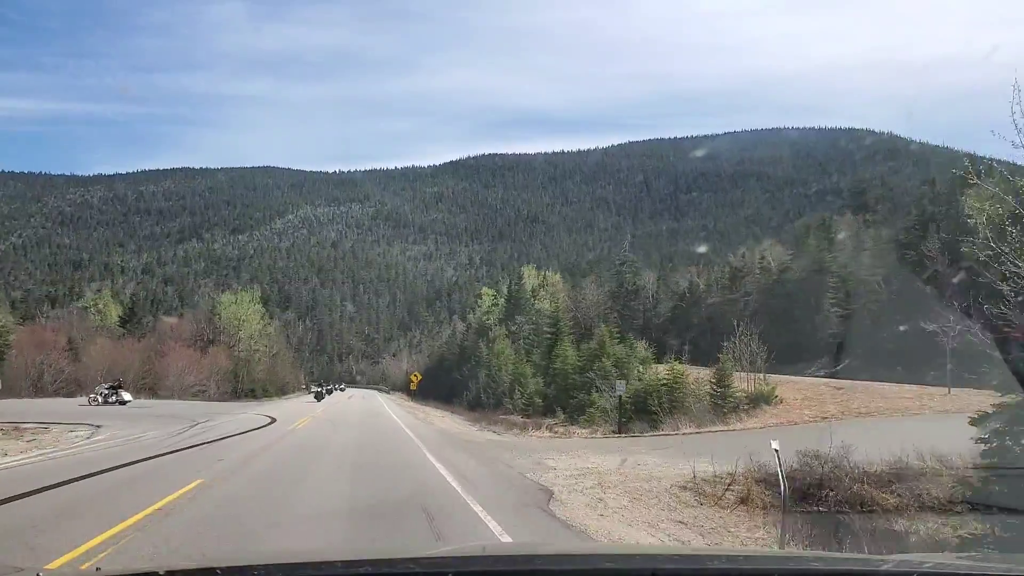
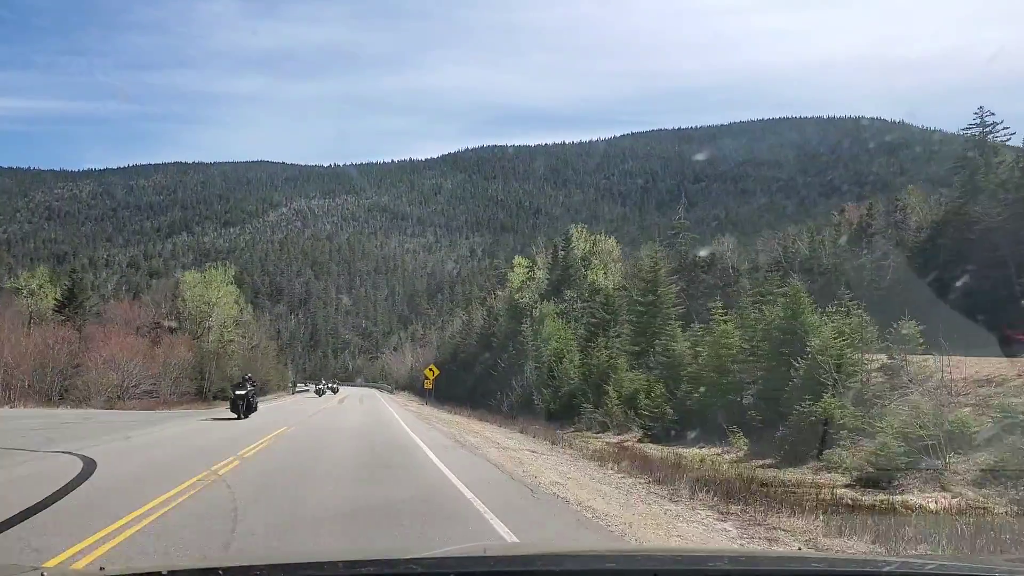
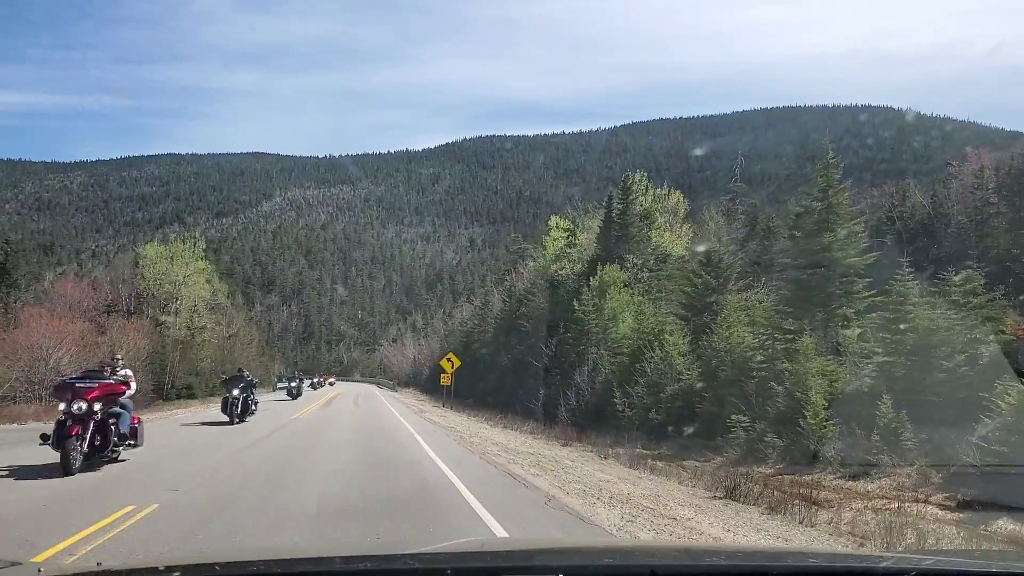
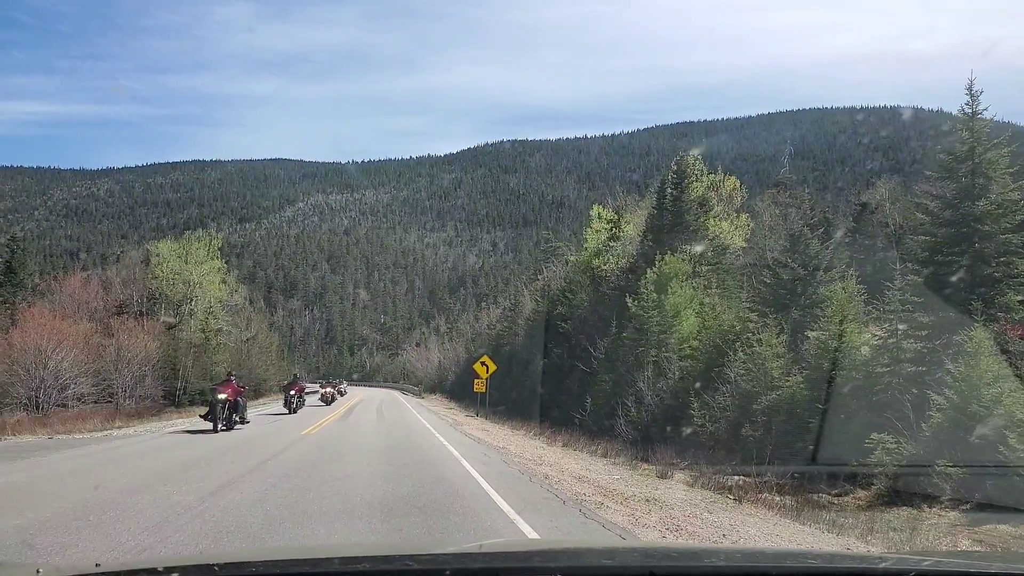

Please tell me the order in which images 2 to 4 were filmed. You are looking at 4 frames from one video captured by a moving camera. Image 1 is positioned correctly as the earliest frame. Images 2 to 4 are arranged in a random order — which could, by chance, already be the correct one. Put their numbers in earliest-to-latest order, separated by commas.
2, 3, 4
